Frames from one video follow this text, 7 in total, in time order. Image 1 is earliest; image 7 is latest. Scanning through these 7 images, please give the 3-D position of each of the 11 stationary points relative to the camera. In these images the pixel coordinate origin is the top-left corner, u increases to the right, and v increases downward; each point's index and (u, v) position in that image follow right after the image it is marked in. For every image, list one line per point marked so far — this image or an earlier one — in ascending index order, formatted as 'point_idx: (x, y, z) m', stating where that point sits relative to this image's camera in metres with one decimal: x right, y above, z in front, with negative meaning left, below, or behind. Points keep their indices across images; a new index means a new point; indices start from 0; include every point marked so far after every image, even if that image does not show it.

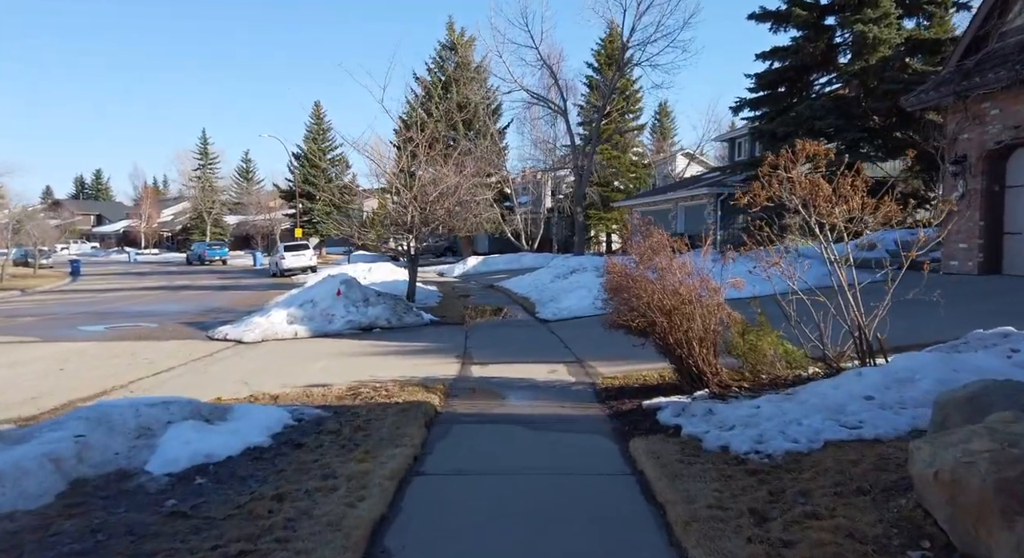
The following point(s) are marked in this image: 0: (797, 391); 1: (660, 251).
0: (+2.3, -0.9, +6.1) m
1: (+1.5, +0.3, +7.7) m
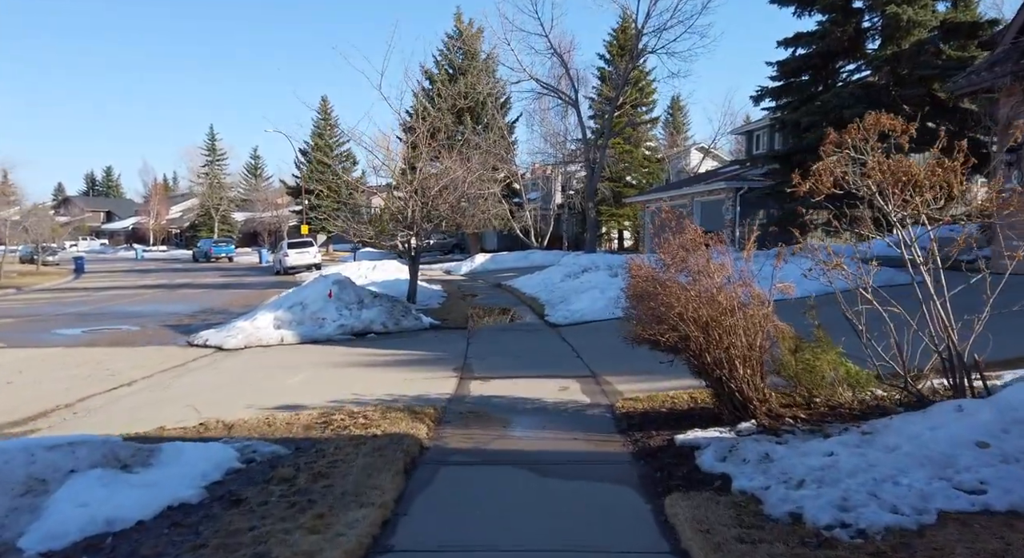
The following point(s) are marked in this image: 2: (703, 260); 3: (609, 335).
0: (+2.3, -0.9, +4.8) m
1: (+1.5, +0.2, +6.4) m
2: (+1.6, +0.2, +6.3) m
3: (+1.6, -1.0, +12.7) m
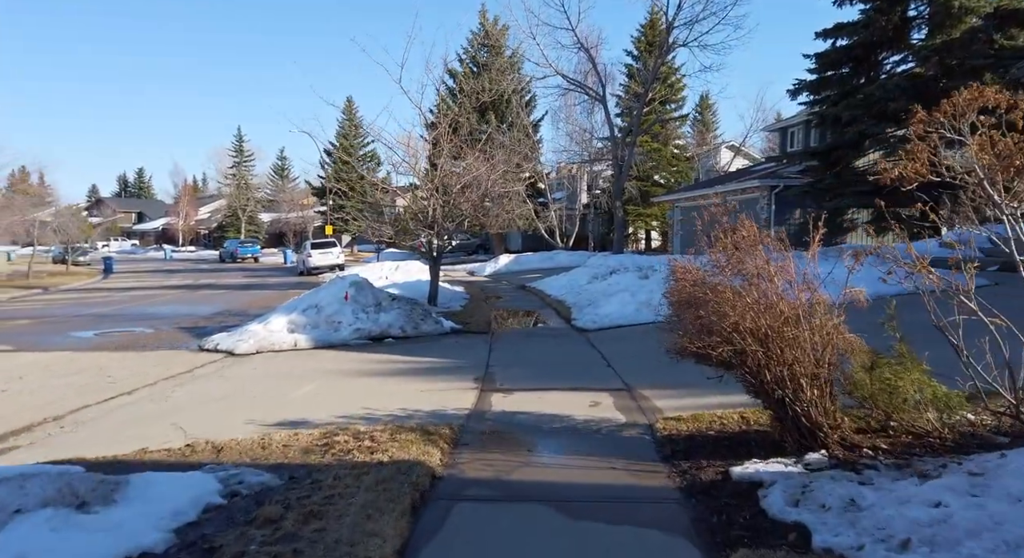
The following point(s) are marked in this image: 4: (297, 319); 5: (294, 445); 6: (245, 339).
0: (+2.4, -1.0, +3.9) m
1: (+1.7, +0.2, +5.5) m
2: (+1.8, +0.1, +5.5) m
3: (+2.0, -1.1, +11.8) m
4: (-3.8, -0.7, +13.7) m
5: (-1.6, -1.2, +5.7) m
6: (-4.5, -1.0, +13.1) m
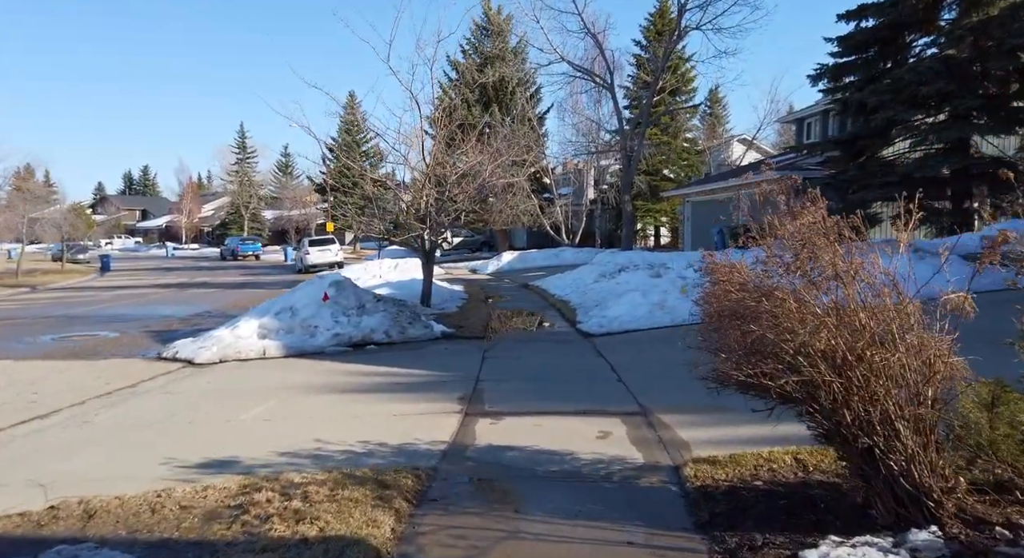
0: (+2.3, -1.0, +2.3) m
1: (+1.6, +0.2, +4.0) m
2: (+1.7, +0.1, +3.9) m
3: (+1.9, -1.0, +10.3) m
4: (-3.9, -0.7, +12.2) m
5: (-1.7, -1.2, +4.2) m
6: (-4.6, -1.0, +11.7) m
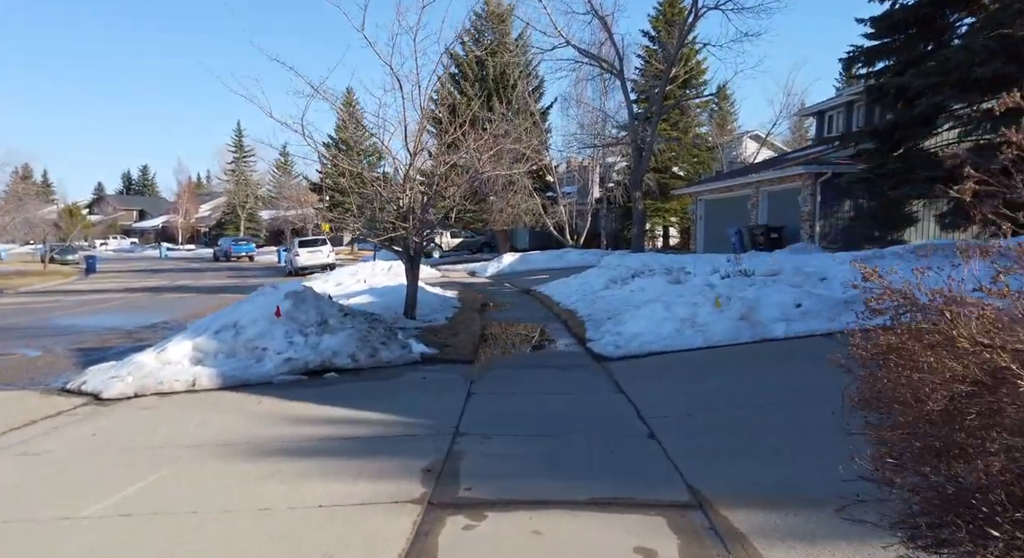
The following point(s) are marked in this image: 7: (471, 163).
0: (+2.2, -1.1, -0.1) m
1: (+1.5, +0.1, +1.6) m
2: (+1.6, 0.0, +1.5) m
3: (+1.9, -1.2, +7.9) m
4: (-3.9, -0.8, +9.9) m
5: (-1.8, -1.4, +1.8) m
6: (-4.7, -1.1, +9.3) m
7: (-0.9, +2.5, +16.3) m
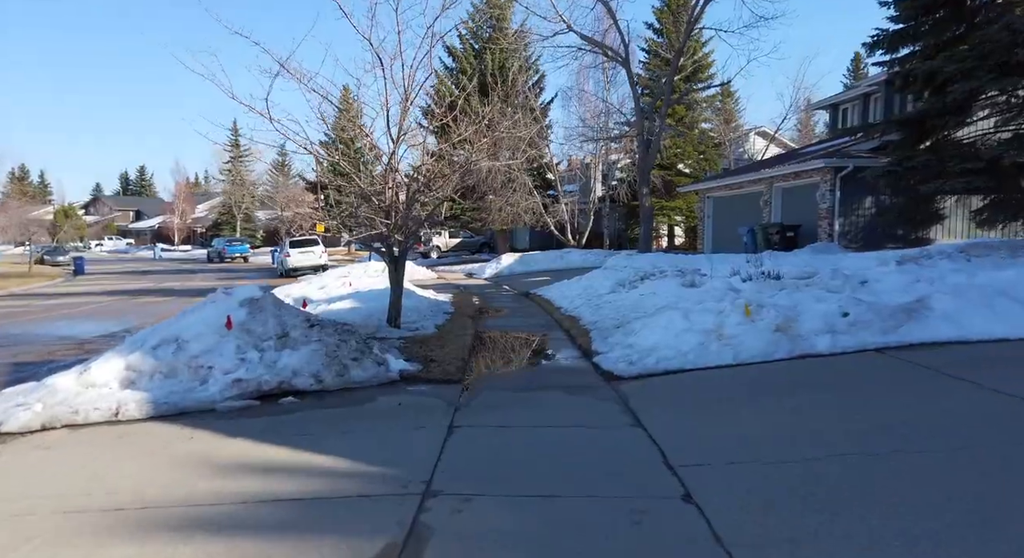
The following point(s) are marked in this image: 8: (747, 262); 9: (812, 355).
0: (+2.1, -1.2, -1.7) m
1: (+1.4, 0.0, 0.0) m
2: (+1.5, -0.1, -0.1) m
3: (+1.8, -1.2, +6.2) m
4: (-4.0, -0.9, +8.3) m
5: (-1.9, -1.4, +0.2) m
6: (-4.7, -1.2, +7.7) m
7: (-0.9, +2.4, +14.7) m
8: (+4.8, +0.4, +15.8) m
9: (+3.4, -0.9, +8.6) m
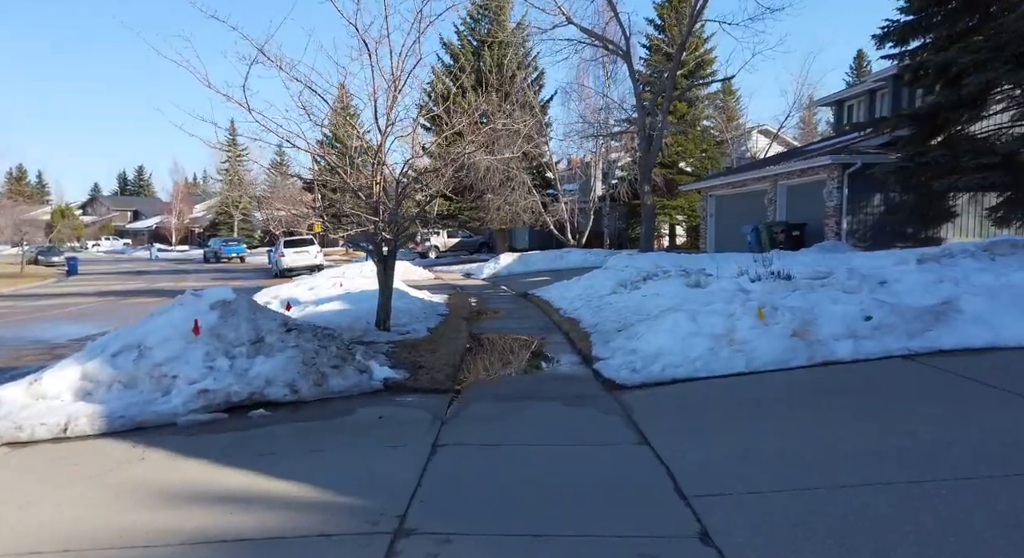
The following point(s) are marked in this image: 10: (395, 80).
0: (+2.1, -1.2, -2.4) m
1: (+1.4, 0.0, -0.7) m
2: (+1.4, -0.1, -0.8) m
3: (+1.7, -1.2, +5.5) m
4: (-4.1, -0.9, +7.5) m
5: (-2.0, -1.4, -0.5) m
6: (-4.8, -1.2, +6.9) m
7: (-1.0, +2.4, +14.0) m
8: (+4.8, +0.4, +15.1) m
9: (+3.3, -0.9, +7.9) m
10: (-1.7, +2.9, +11.3) m
